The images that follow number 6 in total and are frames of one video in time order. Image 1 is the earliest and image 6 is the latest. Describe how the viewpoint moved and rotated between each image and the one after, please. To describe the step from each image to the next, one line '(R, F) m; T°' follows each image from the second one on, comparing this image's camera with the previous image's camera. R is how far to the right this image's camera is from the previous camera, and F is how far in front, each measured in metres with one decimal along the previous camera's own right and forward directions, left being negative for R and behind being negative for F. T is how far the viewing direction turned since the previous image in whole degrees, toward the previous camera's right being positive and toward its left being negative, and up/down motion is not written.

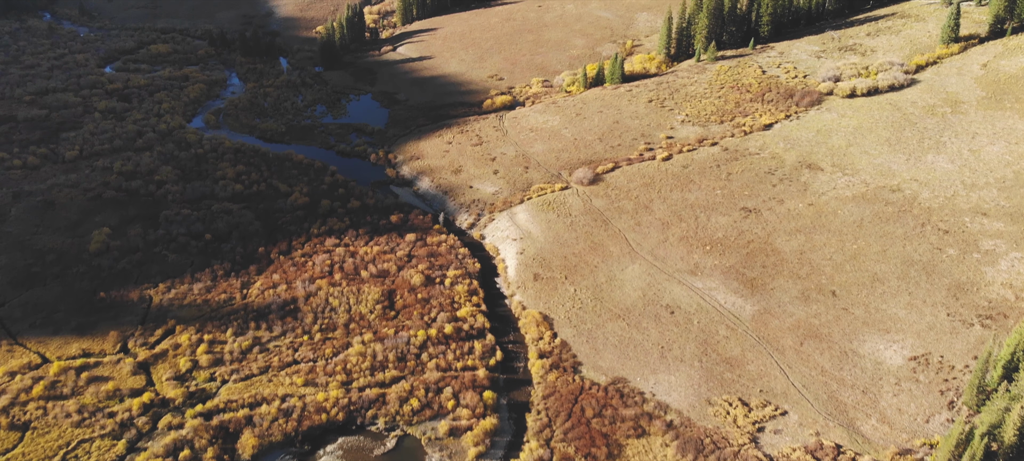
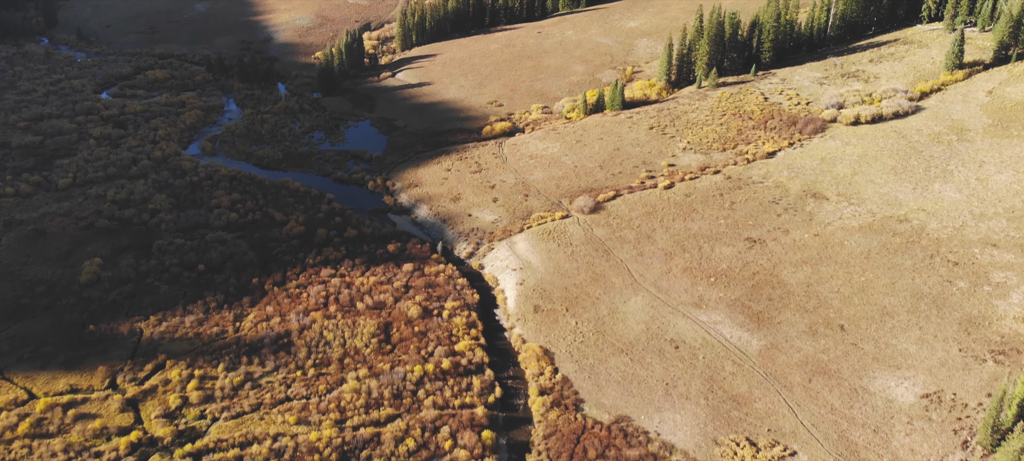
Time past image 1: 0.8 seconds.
(0.0, +0.7) m; 0°
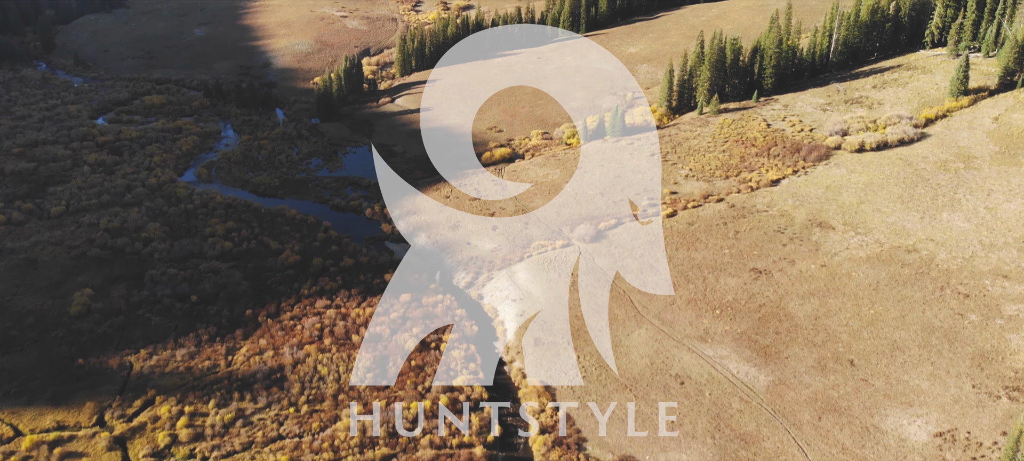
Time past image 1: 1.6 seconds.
(0.0, +0.8) m; 0°
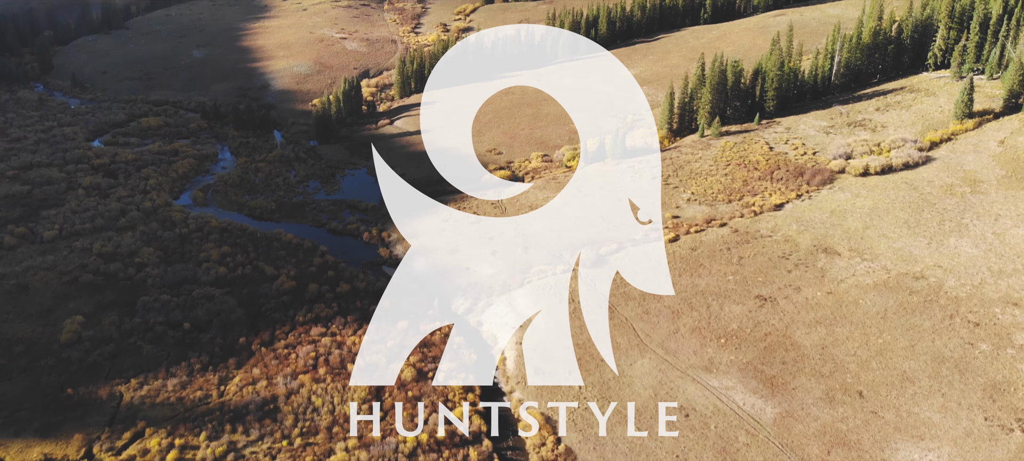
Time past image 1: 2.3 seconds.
(0.0, +0.7) m; 0°
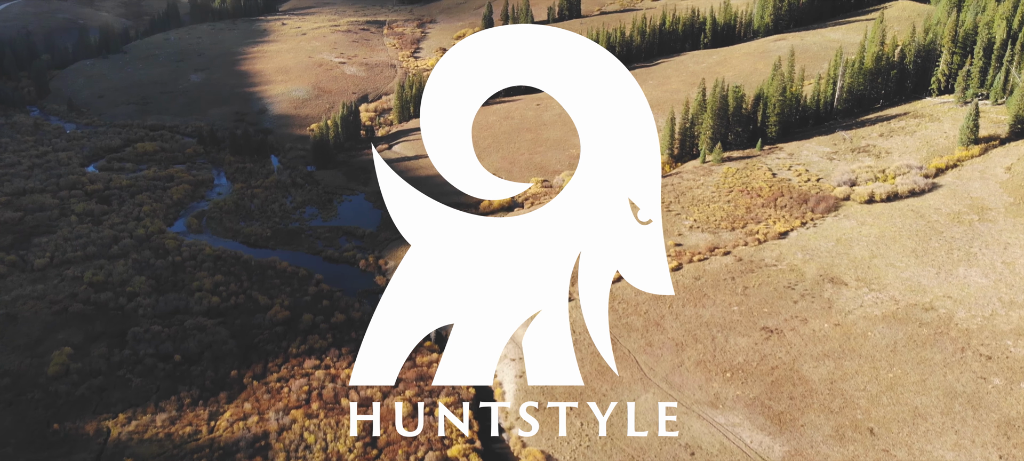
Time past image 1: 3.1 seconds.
(0.0, +0.8) m; 0°
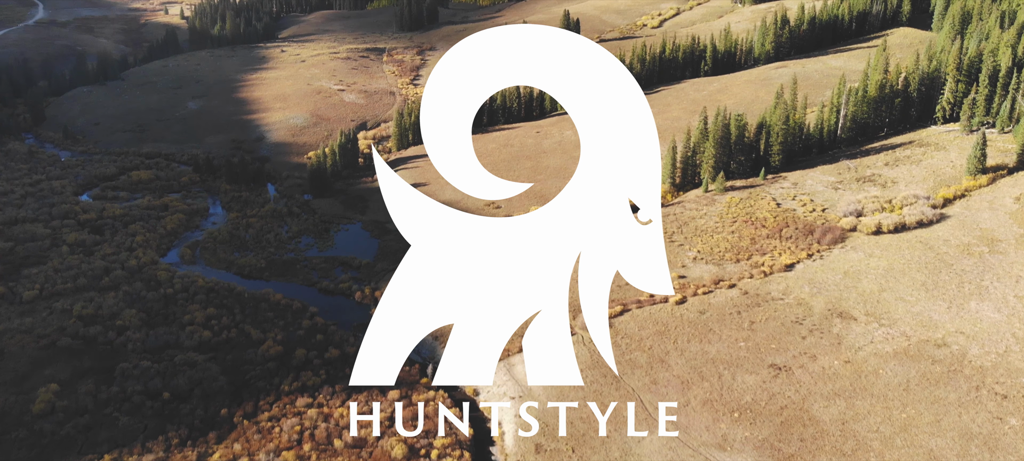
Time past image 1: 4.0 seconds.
(0.0, +0.9) m; 0°
